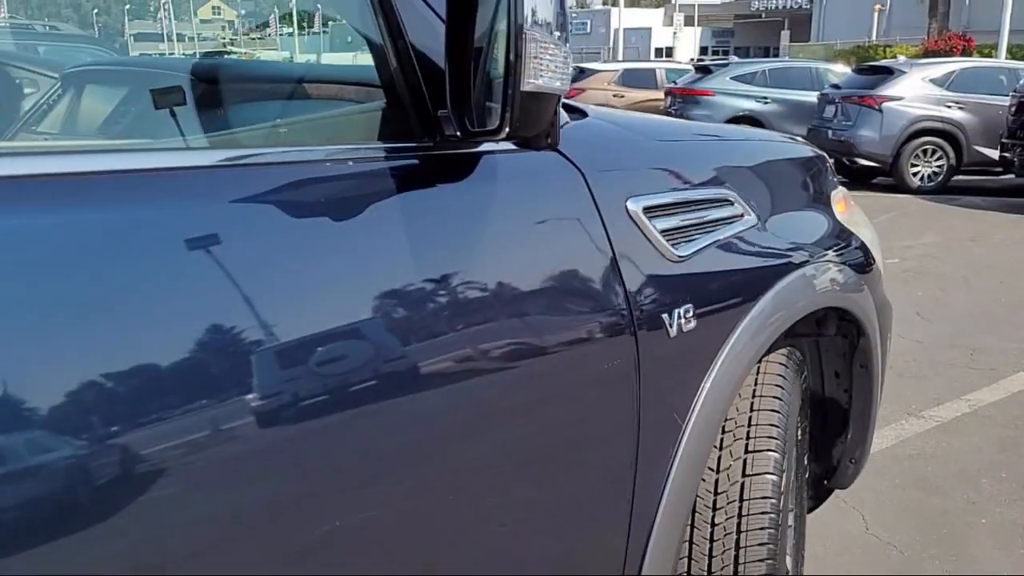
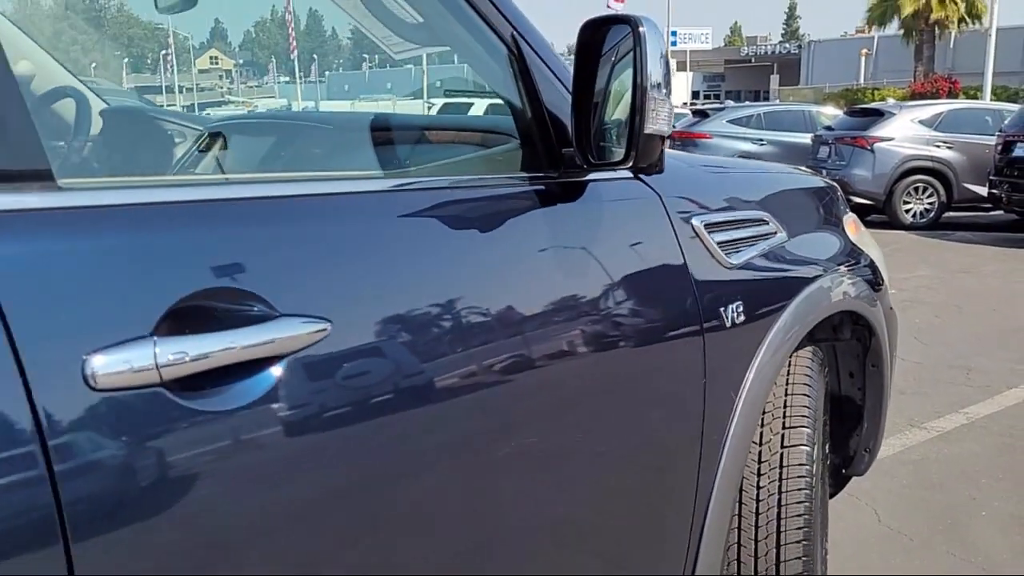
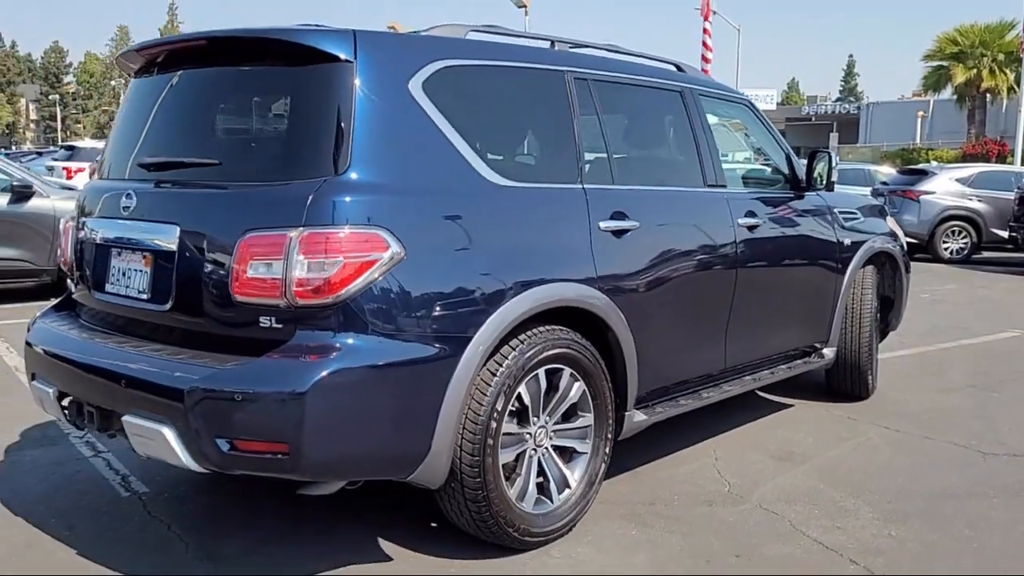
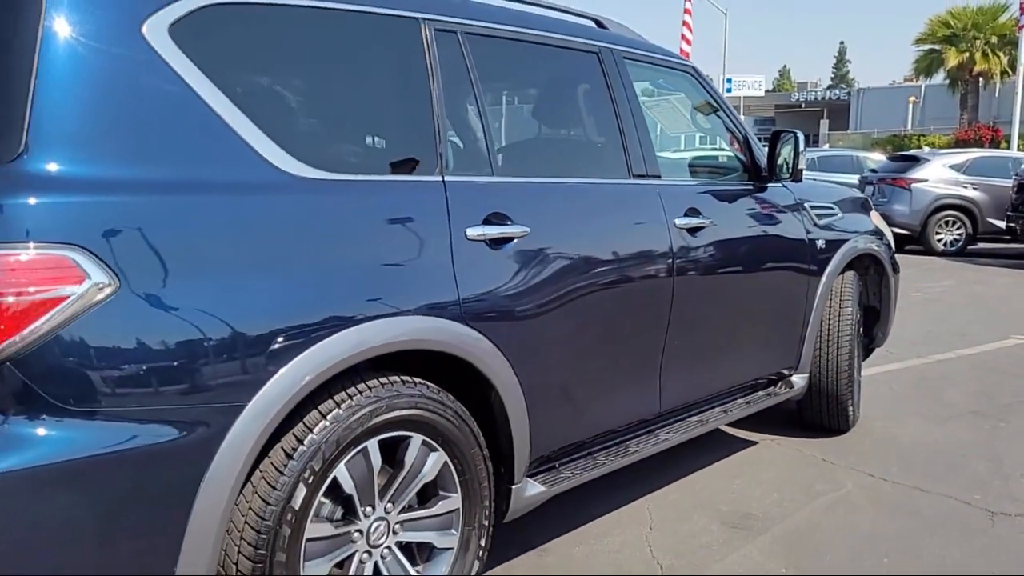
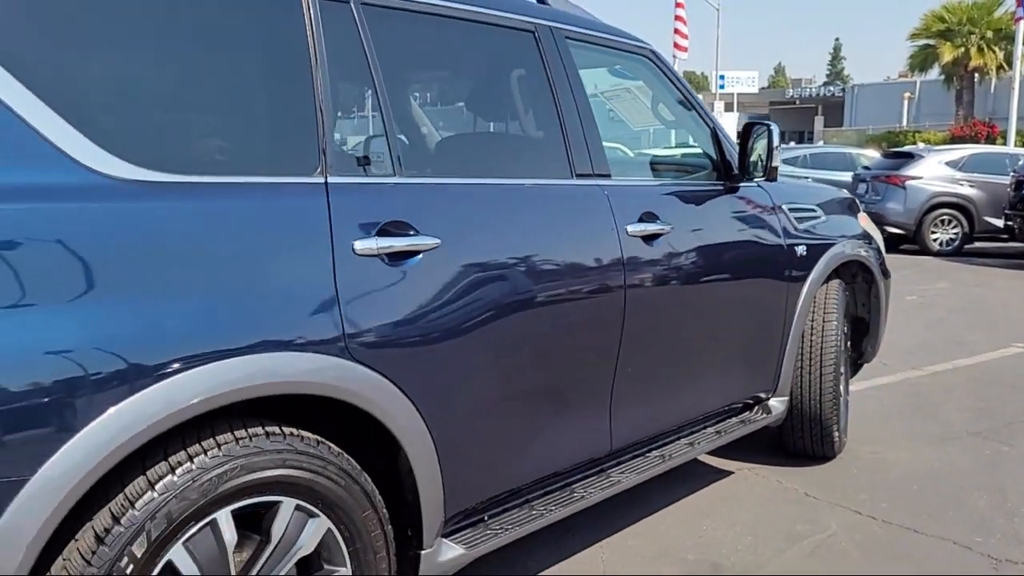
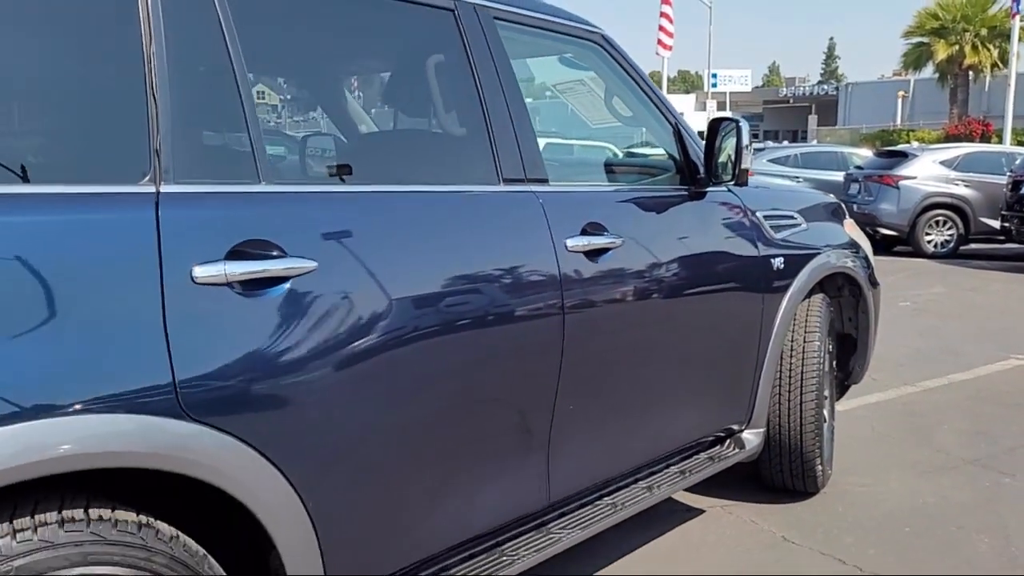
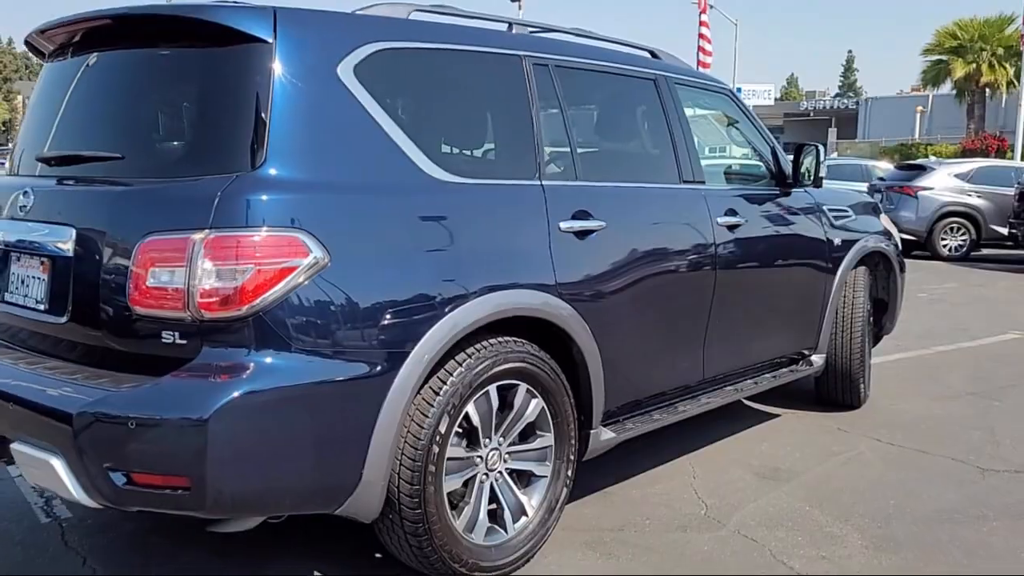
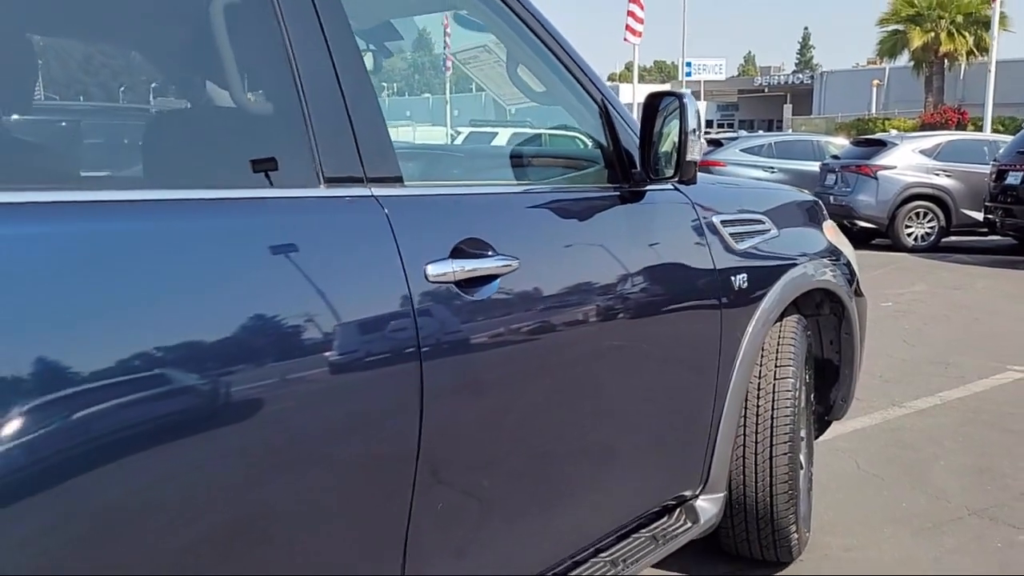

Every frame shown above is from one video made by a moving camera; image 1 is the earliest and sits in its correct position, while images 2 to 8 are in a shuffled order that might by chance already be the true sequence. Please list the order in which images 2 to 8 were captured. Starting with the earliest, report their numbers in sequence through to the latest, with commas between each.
2, 8, 6, 5, 4, 7, 3
